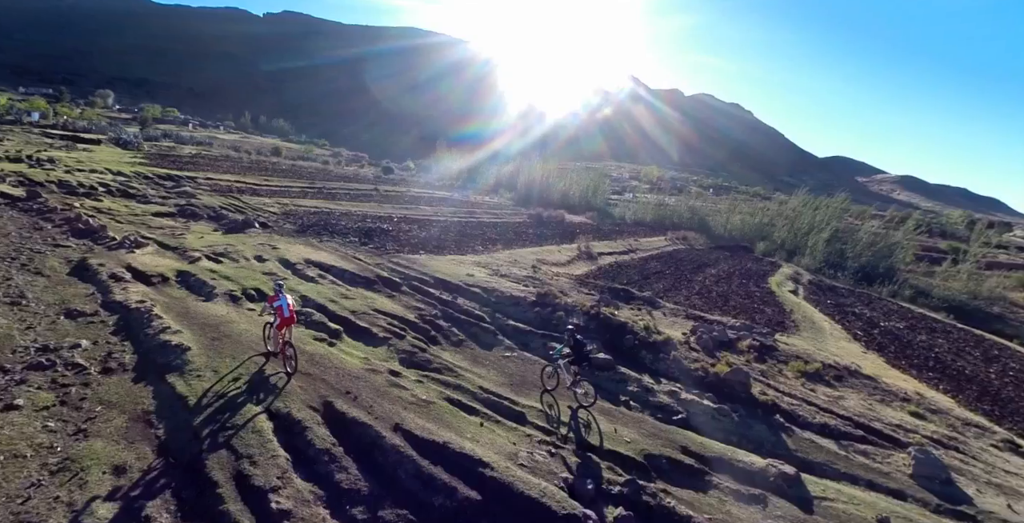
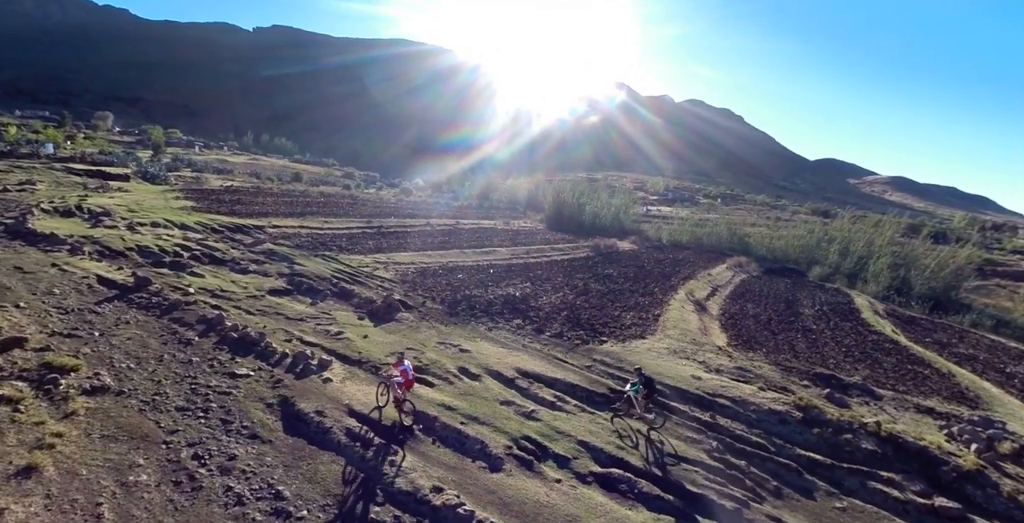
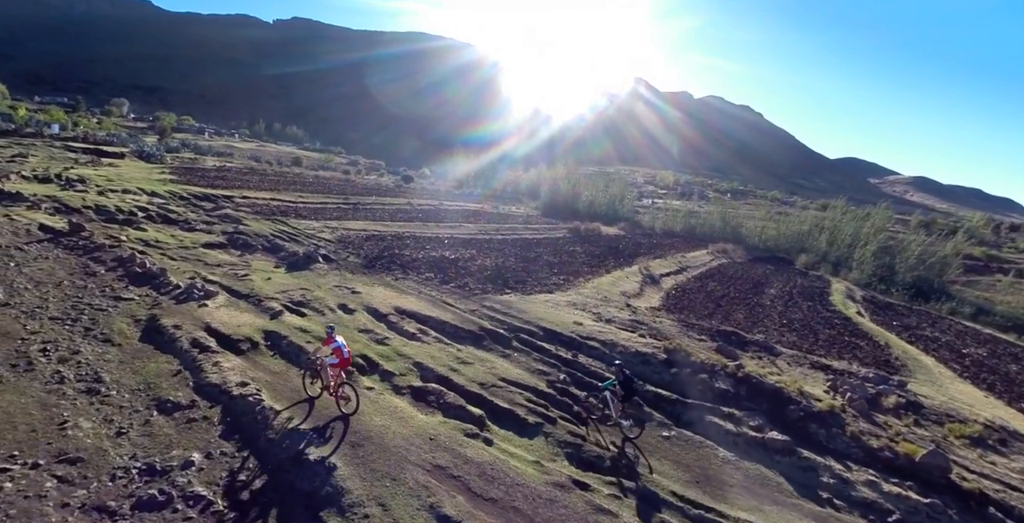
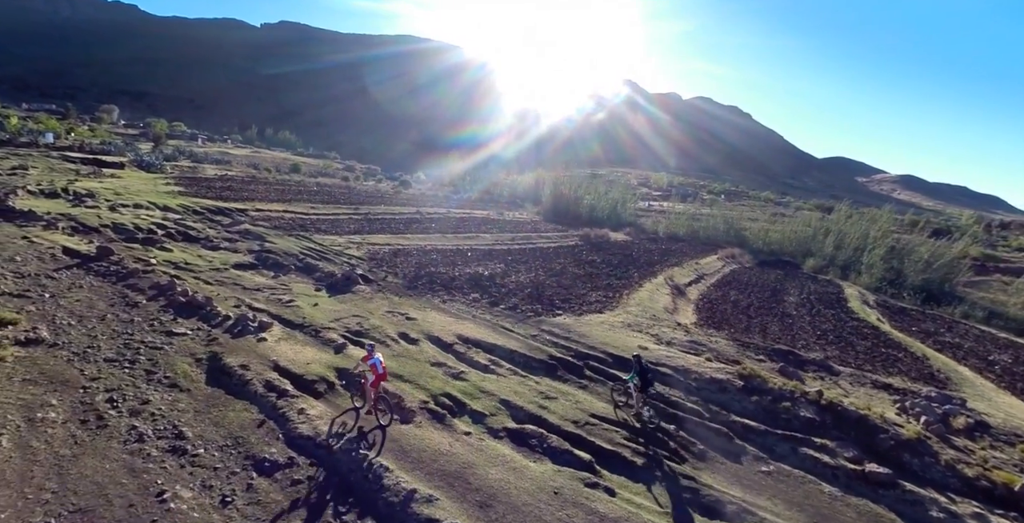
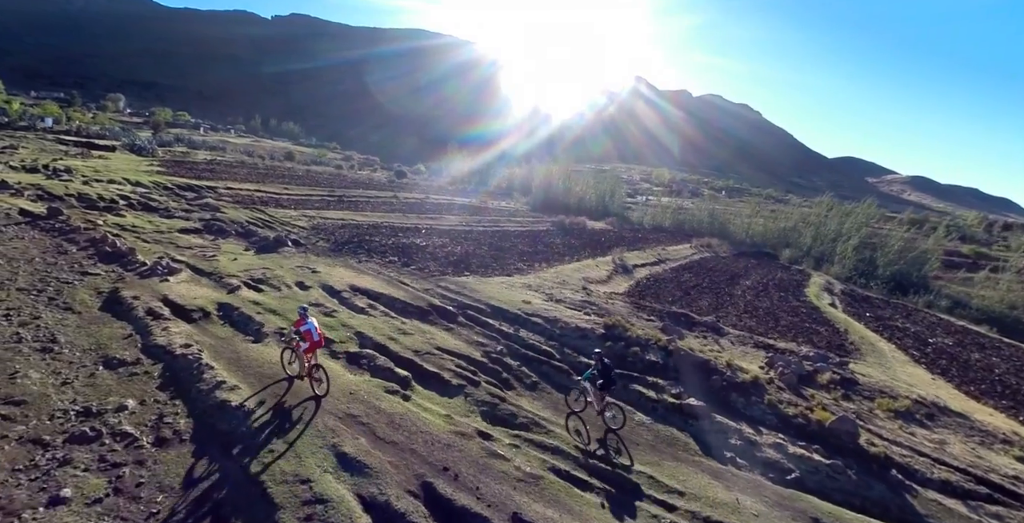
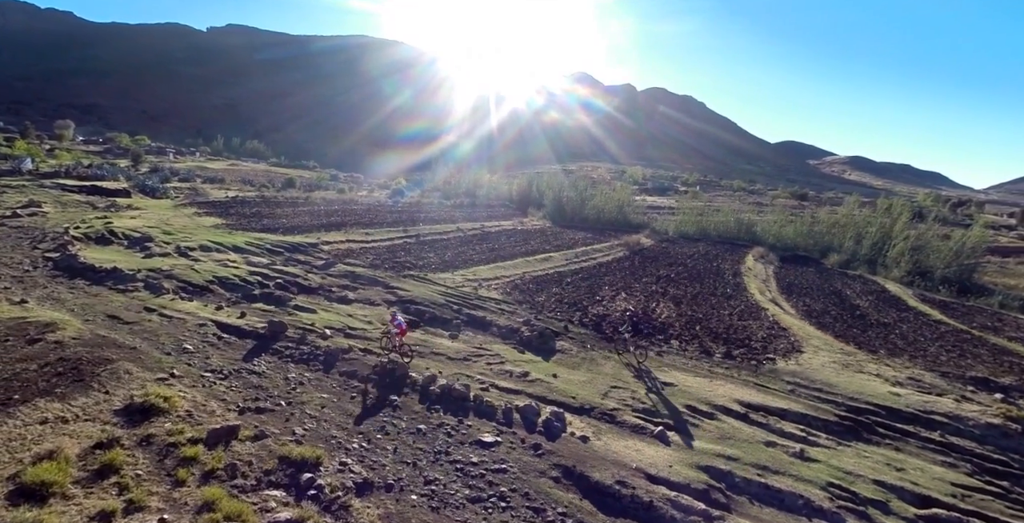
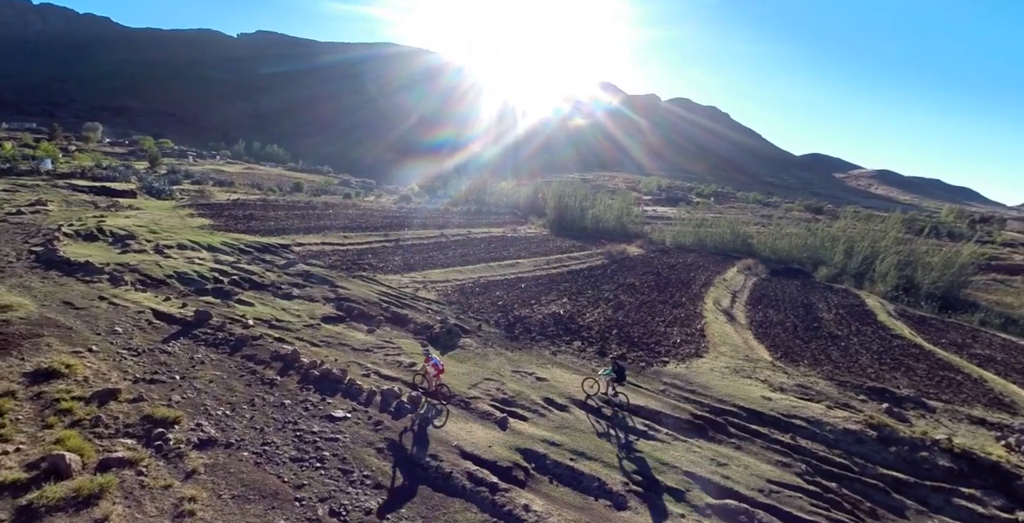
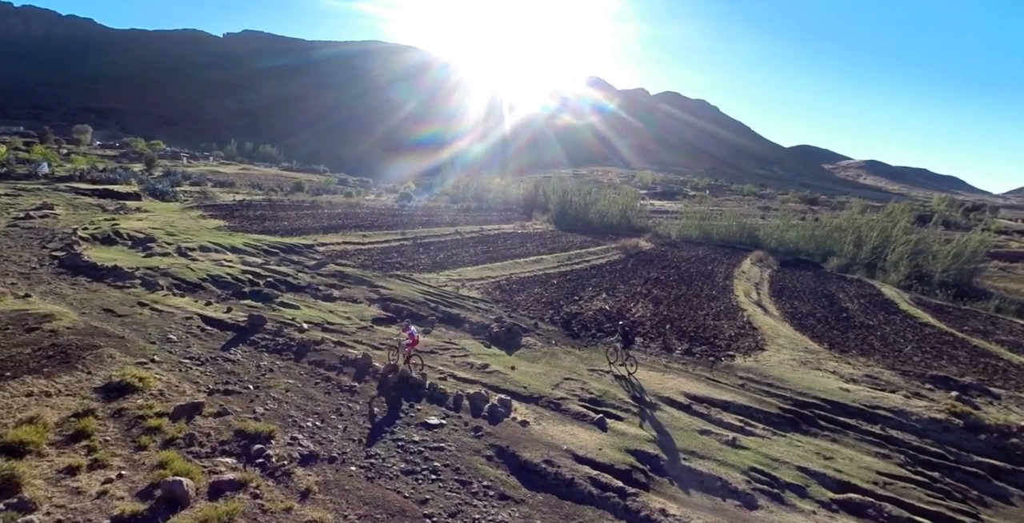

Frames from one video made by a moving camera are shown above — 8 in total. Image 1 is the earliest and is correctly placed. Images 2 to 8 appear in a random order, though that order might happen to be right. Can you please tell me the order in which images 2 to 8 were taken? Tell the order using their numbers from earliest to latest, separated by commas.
5, 3, 4, 2, 7, 8, 6
